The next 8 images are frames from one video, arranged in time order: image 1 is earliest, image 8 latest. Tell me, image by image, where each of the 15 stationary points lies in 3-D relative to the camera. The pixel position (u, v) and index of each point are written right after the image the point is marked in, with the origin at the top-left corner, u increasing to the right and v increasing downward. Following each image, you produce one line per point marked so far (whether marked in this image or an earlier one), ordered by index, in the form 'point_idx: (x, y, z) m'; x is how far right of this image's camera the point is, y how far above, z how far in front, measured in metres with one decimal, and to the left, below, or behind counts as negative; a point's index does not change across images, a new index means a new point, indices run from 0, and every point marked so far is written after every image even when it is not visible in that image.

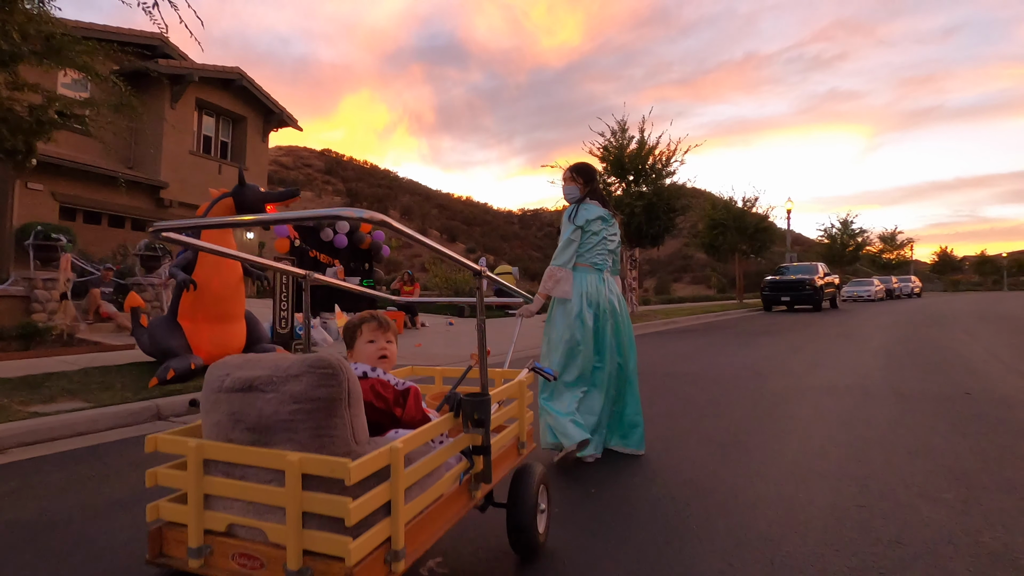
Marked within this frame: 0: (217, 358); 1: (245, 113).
0: (-3.3, -0.8, +5.9) m
1: (-9.3, +6.1, +18.6) m
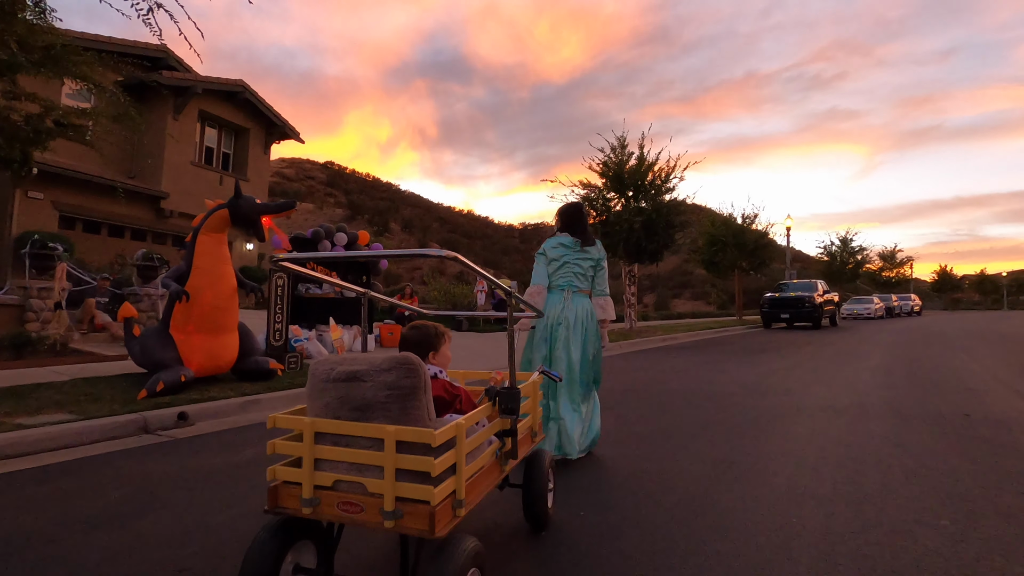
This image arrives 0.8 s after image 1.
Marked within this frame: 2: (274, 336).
0: (-3.3, -0.9, +5.9) m
1: (-9.2, +5.7, +18.7) m
2: (-3.1, -0.6, +7.0) m
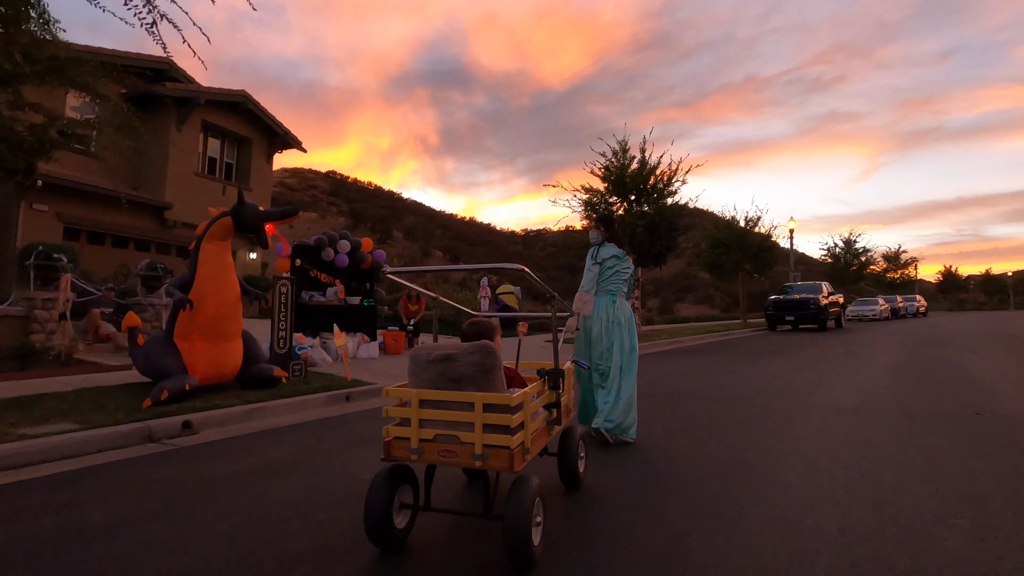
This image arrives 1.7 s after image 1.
0: (-3.3, -1.0, +5.8) m
1: (-9.2, +5.4, +18.8) m
2: (-3.1, -0.7, +7.0) m
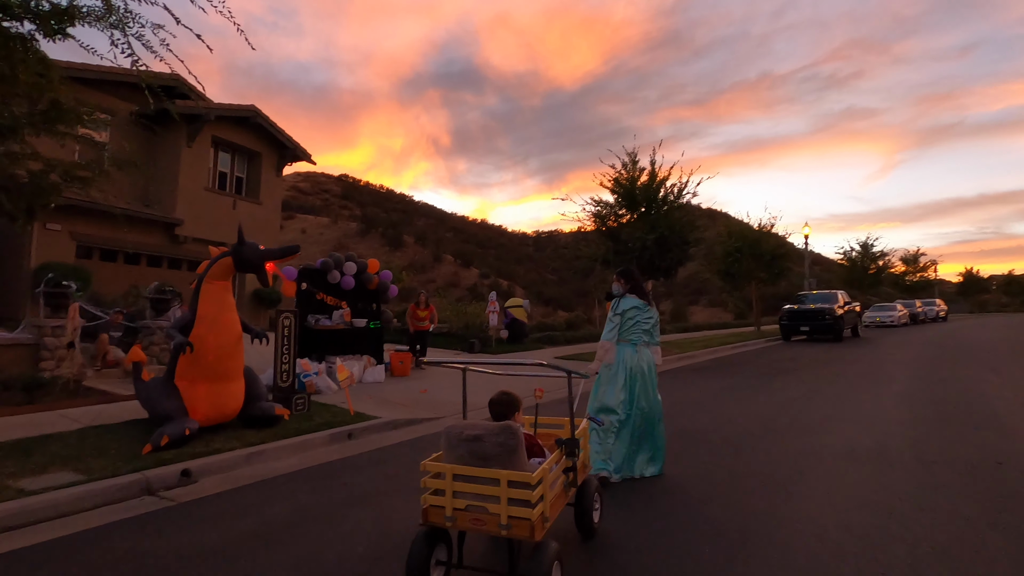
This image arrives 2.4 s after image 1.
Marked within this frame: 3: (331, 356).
0: (-3.3, -1.4, +5.8) m
1: (-8.9, +5.0, +18.9) m
2: (-3.0, -1.2, +7.0) m
3: (-3.3, -1.3, +9.8) m
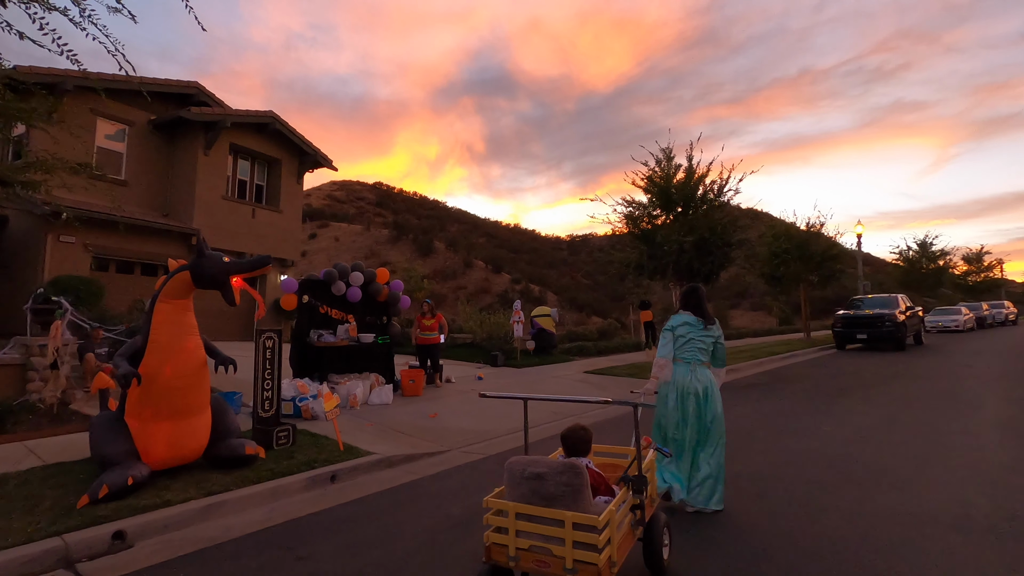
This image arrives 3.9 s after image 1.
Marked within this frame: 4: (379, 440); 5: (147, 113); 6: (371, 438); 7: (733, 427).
0: (-3.2, -1.6, +5.0) m
1: (-8.0, +4.6, +18.4) m
2: (-2.9, -1.4, +6.1) m
3: (-3.0, -1.5, +8.9) m
4: (-1.7, -1.9, +6.8) m
5: (-10.9, +5.2, +15.9) m
6: (-1.8, -1.9, +6.8) m
7: (+3.6, -2.3, +8.6) m
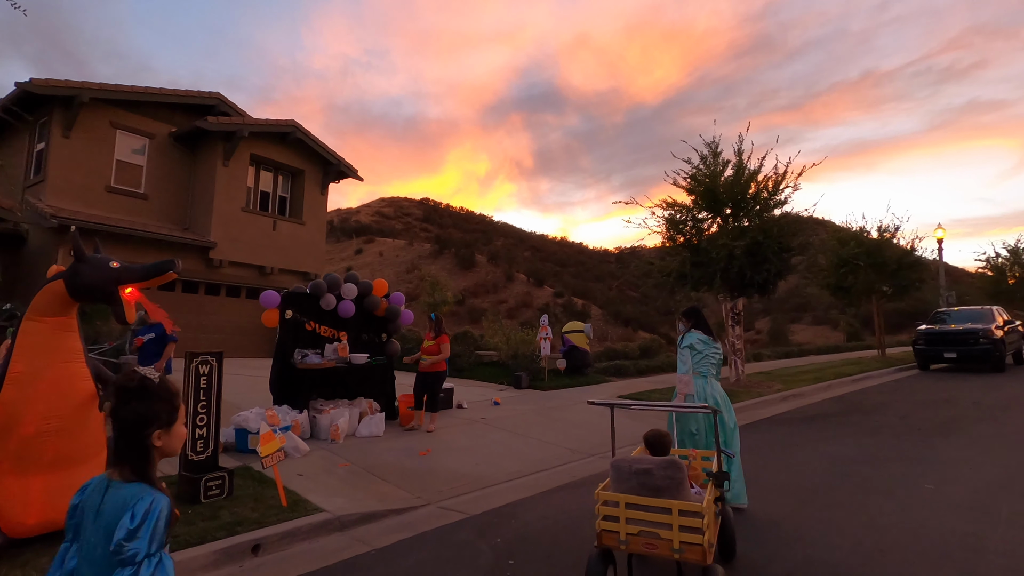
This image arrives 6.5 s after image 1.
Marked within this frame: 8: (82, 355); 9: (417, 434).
0: (-3.4, -1.7, +3.8) m
1: (-7.0, +4.1, +17.9) m
2: (-3.0, -1.5, +5.0) m
3: (-2.8, -1.7, +7.8) m
4: (-1.8, -2.1, +5.5) m
5: (-10.1, +4.8, +15.7) m
6: (-1.9, -2.1, +5.5) m
7: (+3.7, -2.4, +6.9) m
8: (-3.2, -0.5, +4.0) m
9: (-1.4, -2.2, +7.9) m
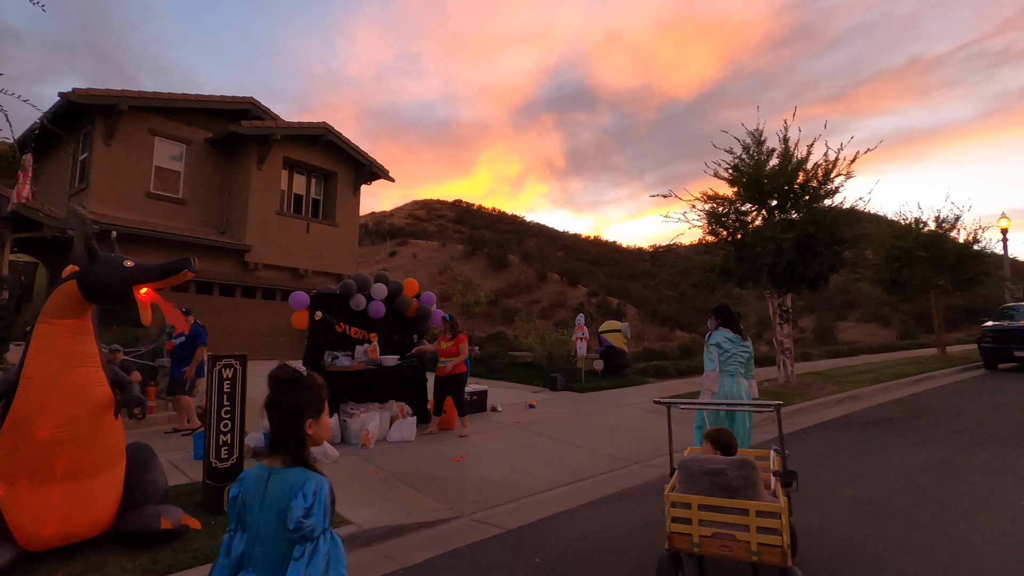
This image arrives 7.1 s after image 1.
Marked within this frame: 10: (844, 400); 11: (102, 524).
0: (-3.1, -1.7, +3.7) m
1: (-5.9, +4.1, +17.9) m
2: (-2.6, -1.5, +4.8) m
3: (-2.3, -1.7, +7.6) m
4: (-1.4, -2.1, +5.2) m
5: (-9.2, +4.7, +15.9) m
6: (-1.5, -2.0, +5.3) m
7: (+4.1, -2.3, +6.2) m
8: (-3.0, -0.5, +3.8) m
9: (-0.9, -2.1, +7.6) m
10: (+7.1, -2.4, +11.4) m
11: (-3.0, -1.7, +3.8) m
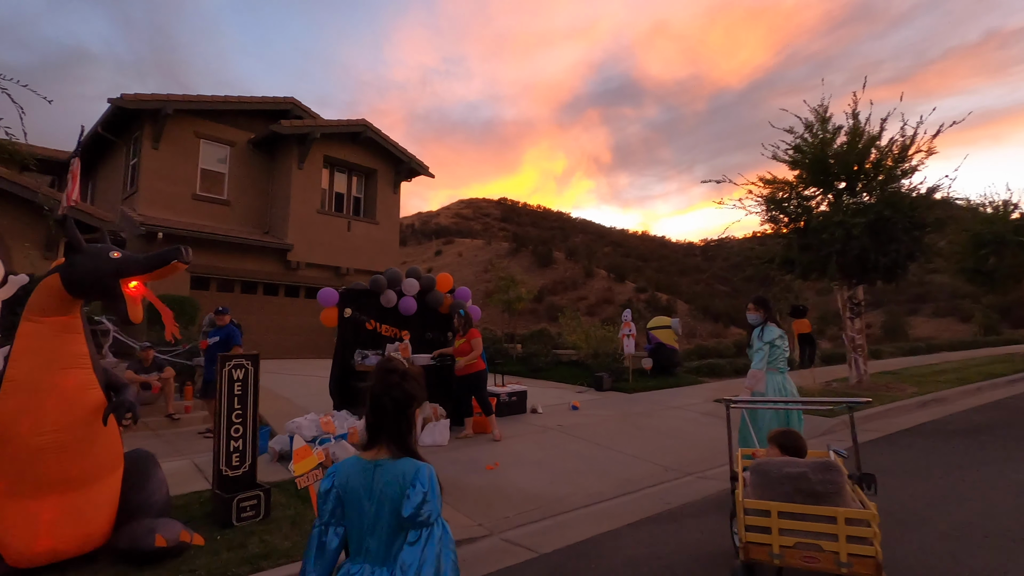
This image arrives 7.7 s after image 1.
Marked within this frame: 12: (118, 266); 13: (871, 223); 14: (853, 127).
0: (-2.9, -1.7, +3.4) m
1: (-4.6, +4.1, +17.8) m
2: (-2.4, -1.4, +4.4) m
3: (-1.8, -1.6, +7.2) m
4: (-1.1, -2.0, +4.8) m
5: (-8.0, +4.7, +16.1) m
6: (-1.2, -2.0, +4.8) m
7: (+4.5, -2.2, +5.3) m
8: (-2.8, -0.5, +3.5) m
9: (-0.4, -2.1, +7.1) m
10: (+7.9, -2.2, +10.2) m
11: (-2.8, -1.7, +3.5) m
12: (-2.5, +0.1, +3.4) m
13: (+7.3, +1.3, +10.9) m
14: (+7.2, +3.4, +11.2) m
